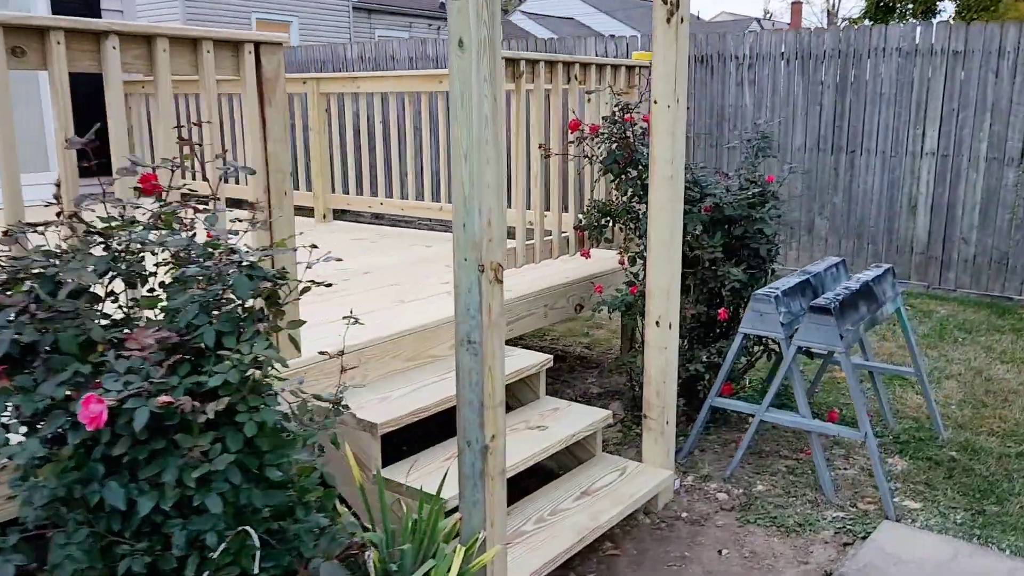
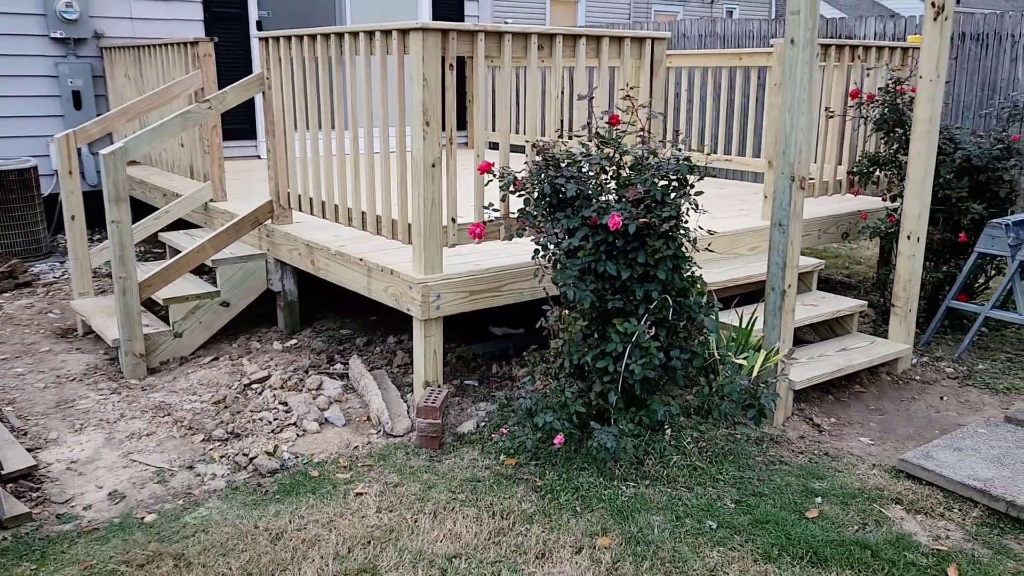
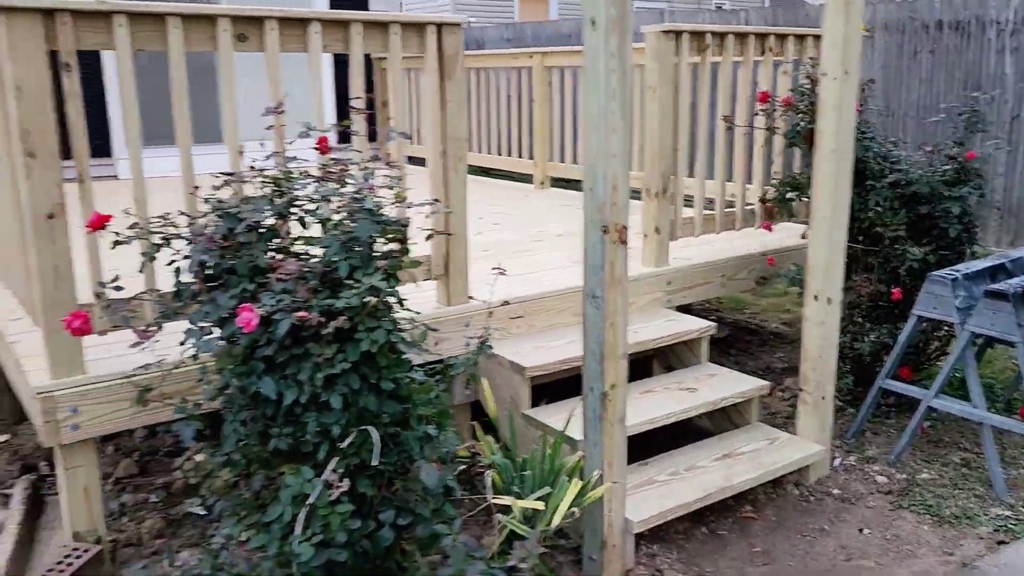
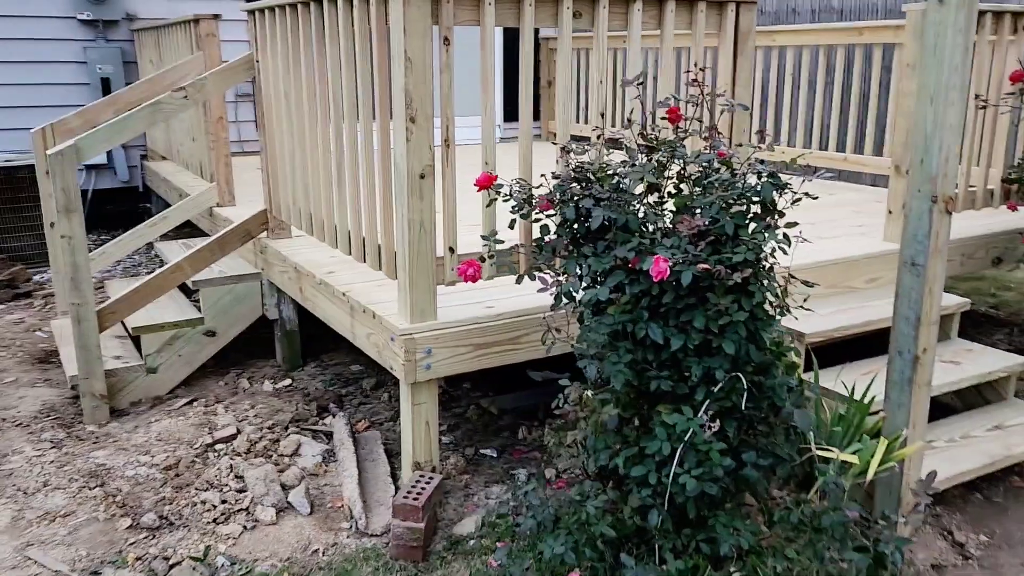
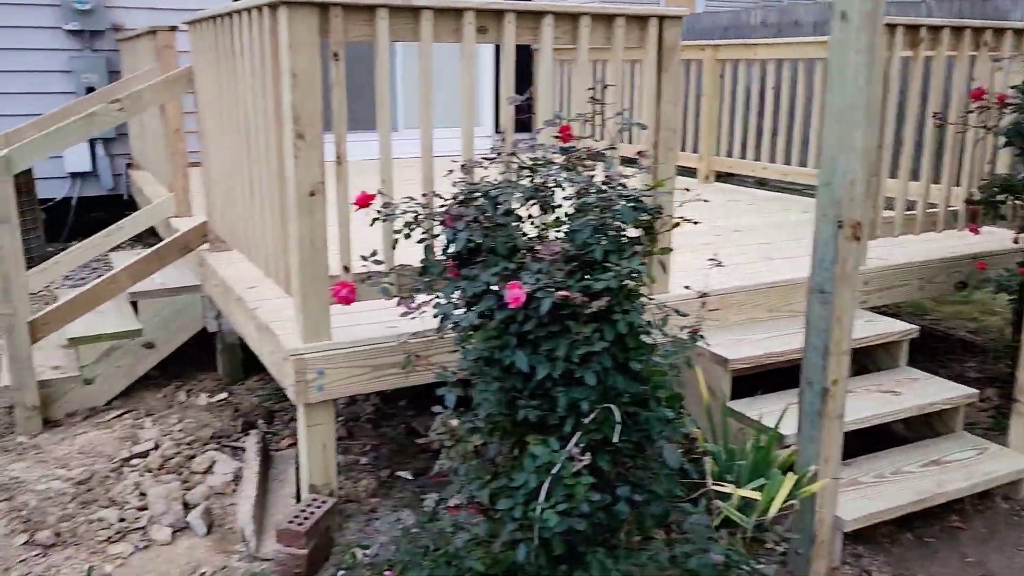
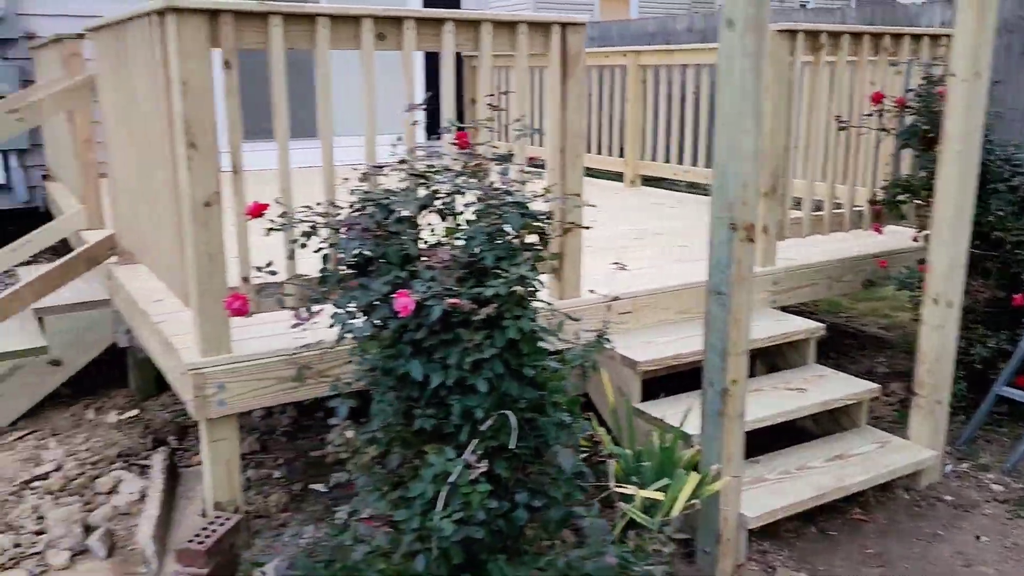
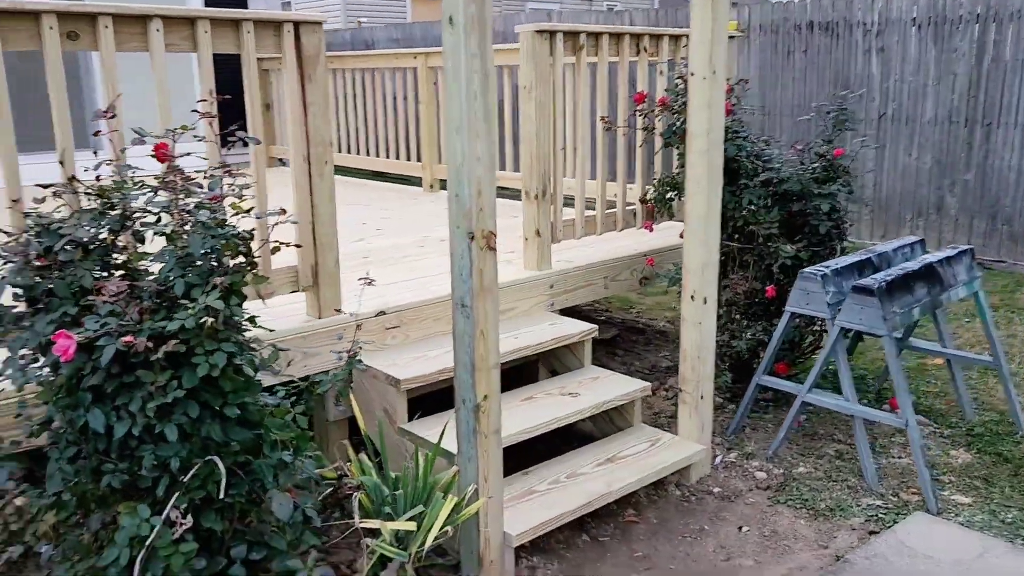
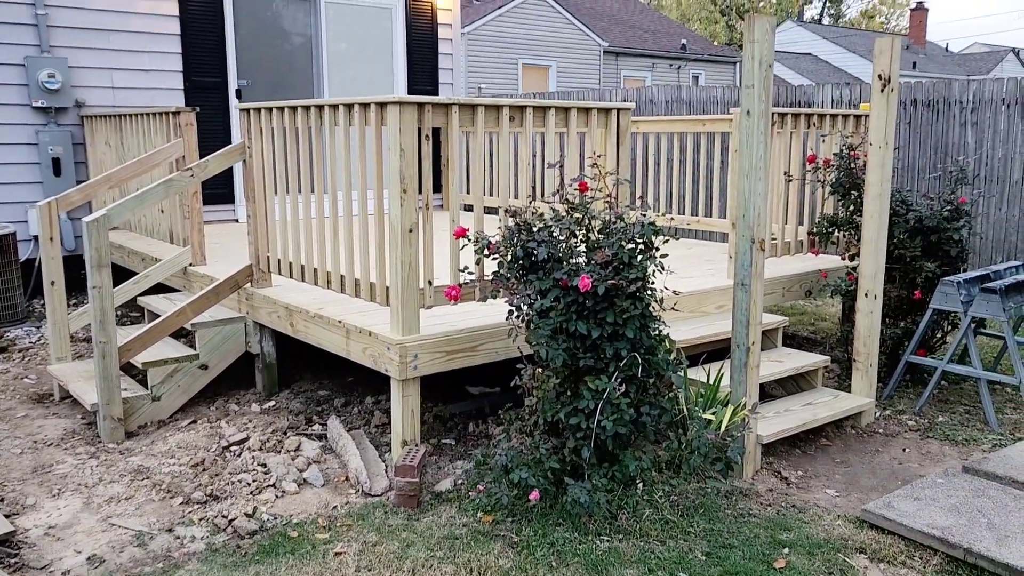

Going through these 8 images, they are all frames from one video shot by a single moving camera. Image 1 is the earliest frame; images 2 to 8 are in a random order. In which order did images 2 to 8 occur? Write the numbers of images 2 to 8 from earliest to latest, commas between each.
7, 3, 6, 5, 4, 2, 8
